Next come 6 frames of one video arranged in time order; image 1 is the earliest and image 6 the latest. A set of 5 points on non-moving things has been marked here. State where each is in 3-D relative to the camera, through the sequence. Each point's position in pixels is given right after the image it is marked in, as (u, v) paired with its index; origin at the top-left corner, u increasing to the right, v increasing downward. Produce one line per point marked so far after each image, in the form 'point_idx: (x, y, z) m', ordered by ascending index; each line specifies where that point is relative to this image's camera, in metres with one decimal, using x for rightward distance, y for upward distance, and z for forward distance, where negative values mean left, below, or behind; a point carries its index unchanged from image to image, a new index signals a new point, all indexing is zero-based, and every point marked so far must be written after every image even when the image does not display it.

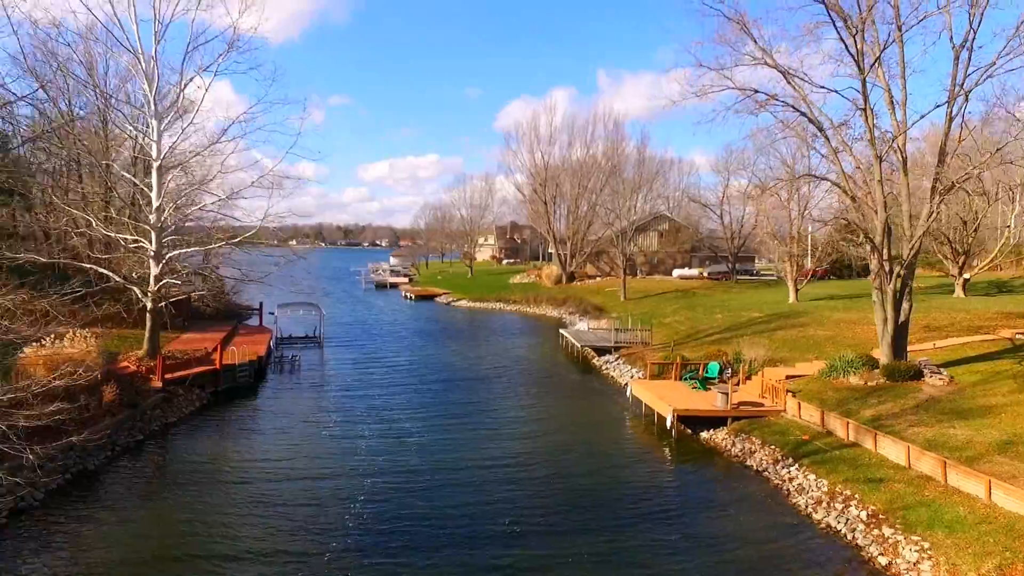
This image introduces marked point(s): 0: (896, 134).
0: (+9.4, +3.8, +15.1) m
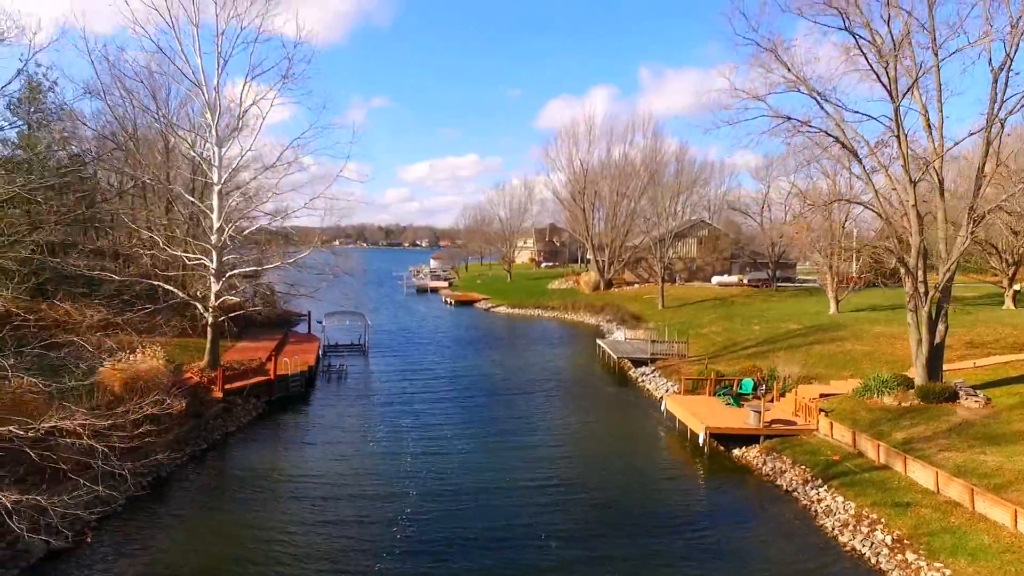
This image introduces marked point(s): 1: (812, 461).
0: (+10.3, +3.2, +15.2) m
1: (+6.7, -3.9, +13.9) m
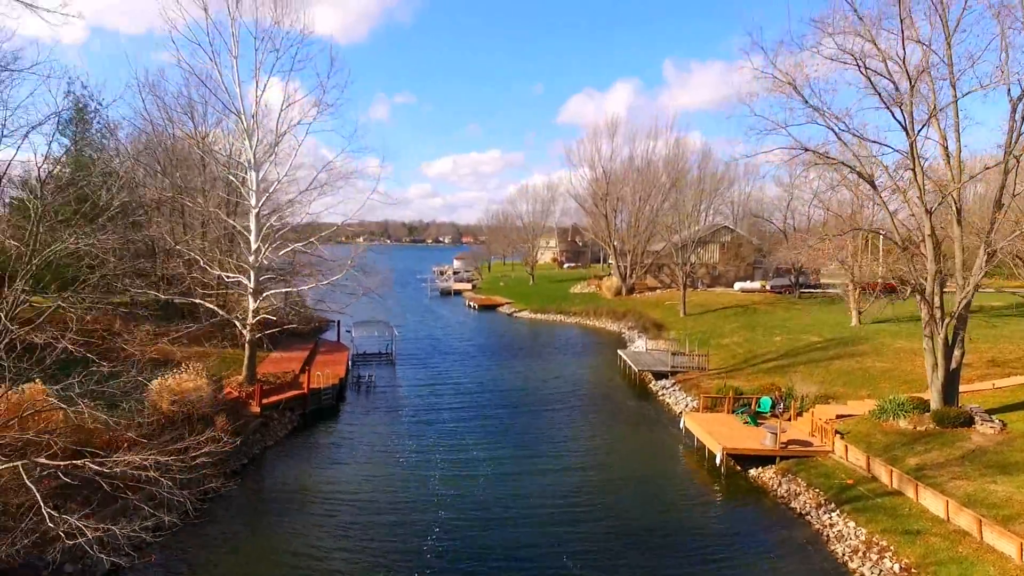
0: (+10.9, +2.6, +15.4) m
1: (+7.3, -4.5, +14.3) m
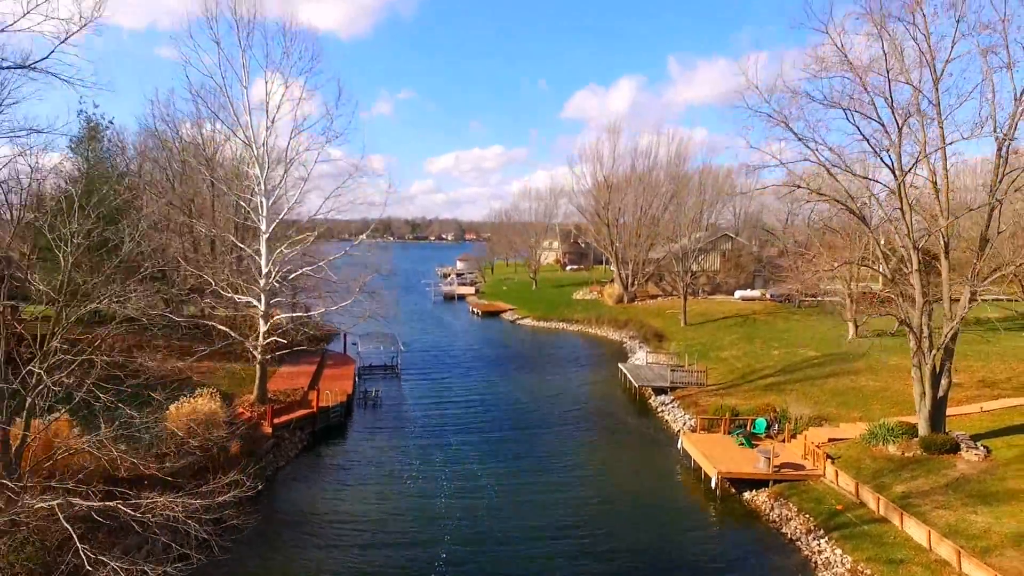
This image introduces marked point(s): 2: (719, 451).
0: (+11.0, +1.8, +16.0) m
1: (+7.3, -5.3, +14.9) m
2: (+6.0, -4.8, +18.0) m
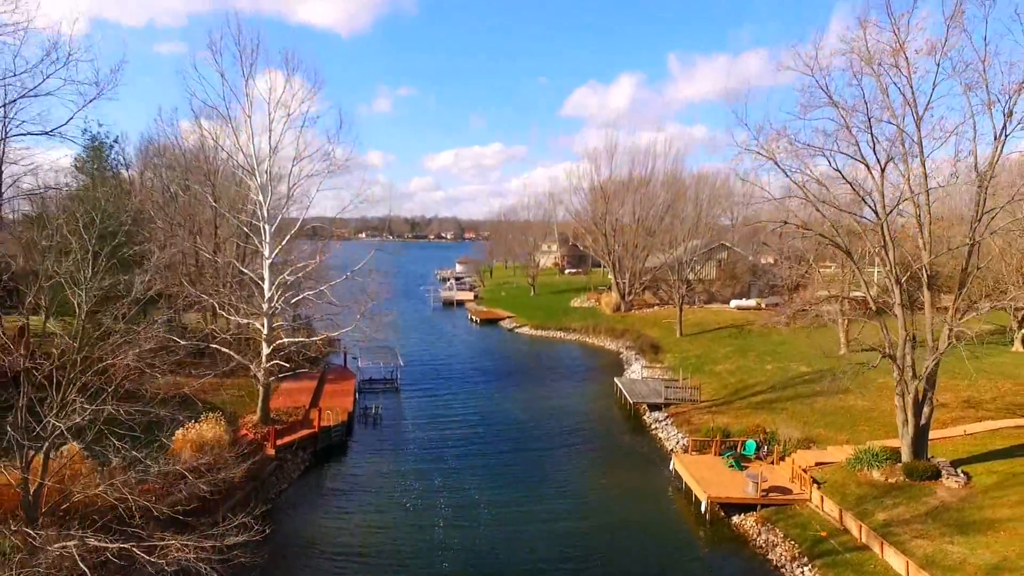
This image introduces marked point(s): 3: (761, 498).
0: (+10.9, +1.0, +16.5) m
1: (+7.2, -6.2, +15.4) m
2: (+5.9, -5.6, +18.6) m
3: (+6.8, -5.8, +16.9) m
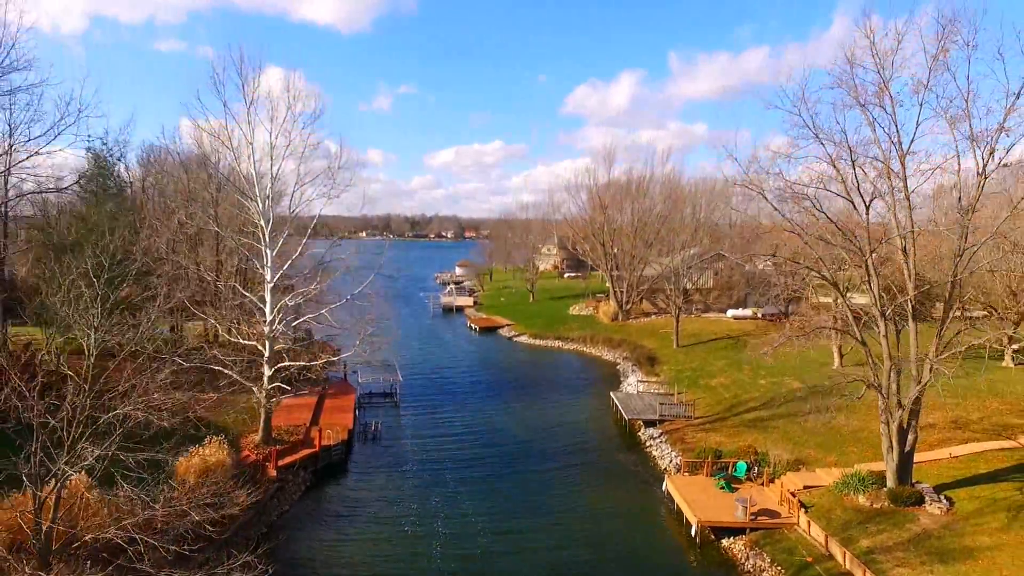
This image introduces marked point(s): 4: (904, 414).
0: (+10.7, +0.1, +16.9) m
1: (+7.1, -7.0, +15.9) m
2: (+5.8, -6.4, +19.0) m
3: (+6.7, -6.6, +17.4) m
4: (+10.6, -3.4, +16.8) m
